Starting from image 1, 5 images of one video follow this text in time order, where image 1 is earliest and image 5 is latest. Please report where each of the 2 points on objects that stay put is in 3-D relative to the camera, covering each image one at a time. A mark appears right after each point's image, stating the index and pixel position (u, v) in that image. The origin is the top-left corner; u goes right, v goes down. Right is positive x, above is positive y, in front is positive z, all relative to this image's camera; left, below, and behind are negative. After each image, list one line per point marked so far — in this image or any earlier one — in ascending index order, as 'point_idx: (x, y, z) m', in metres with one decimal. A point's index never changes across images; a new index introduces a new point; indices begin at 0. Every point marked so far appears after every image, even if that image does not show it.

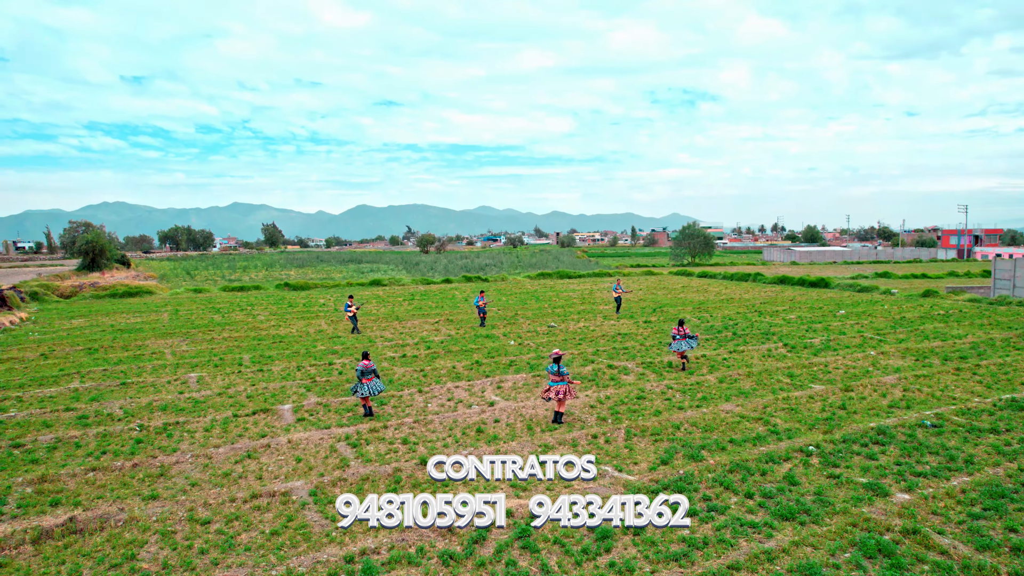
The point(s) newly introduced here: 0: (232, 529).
0: (-3.6, -3.0, +8.2) m
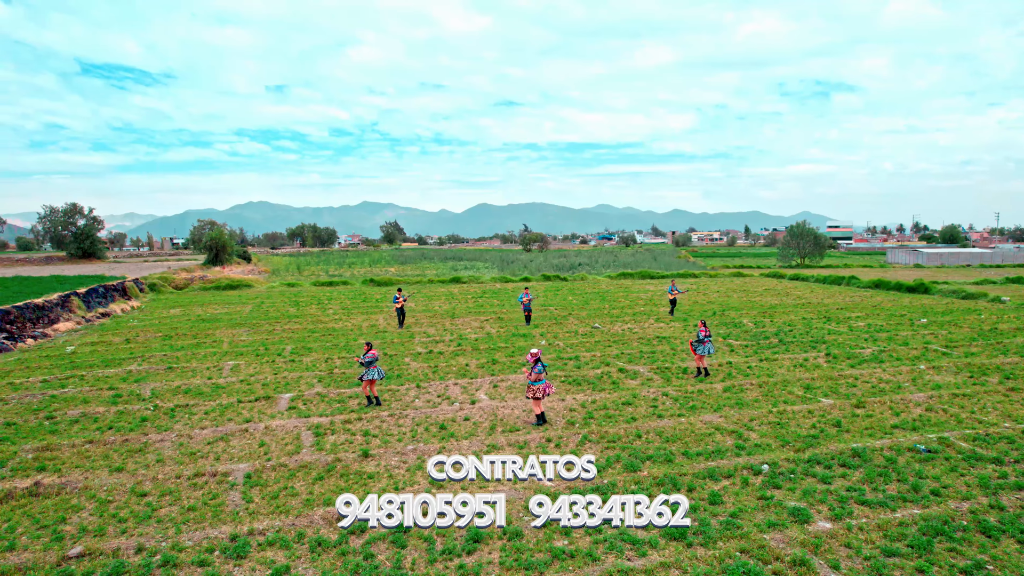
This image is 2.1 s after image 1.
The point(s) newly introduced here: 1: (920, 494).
0: (-4.9, -3.0, +9.0) m
1: (+5.5, -2.8, +8.8) m
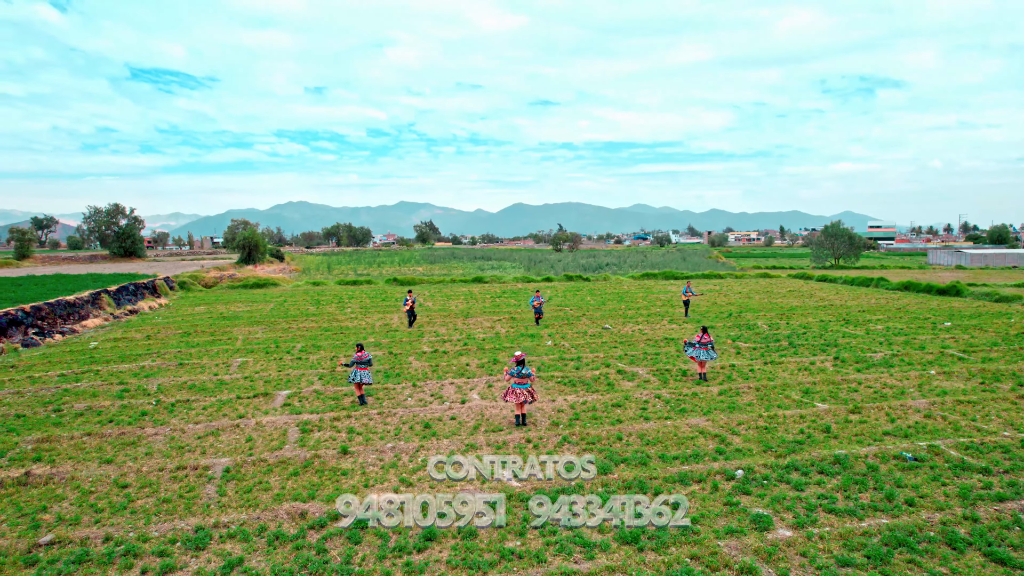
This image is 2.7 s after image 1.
0: (-5.4, -3.0, +9.3) m
1: (+5.0, -2.8, +8.5) m
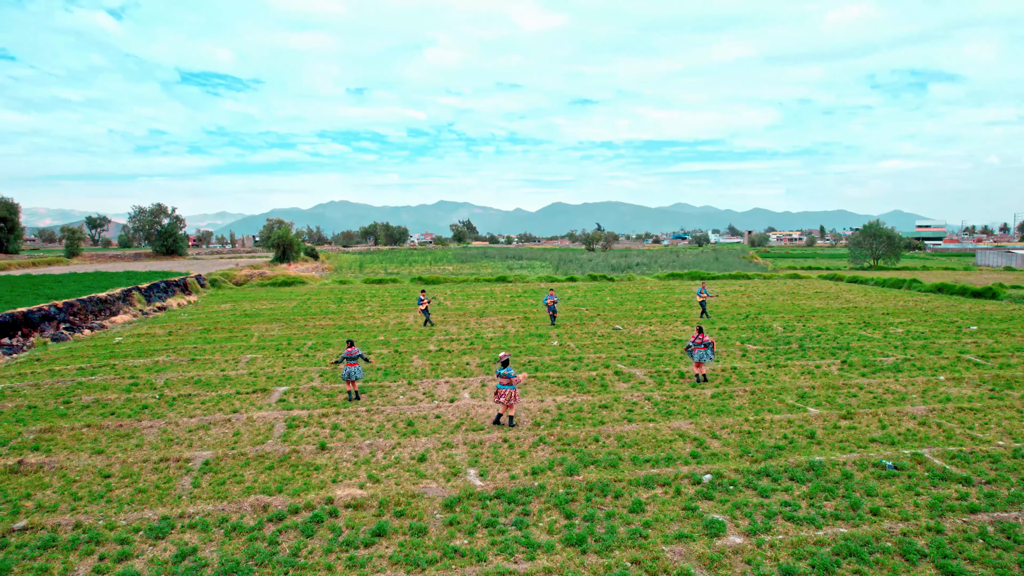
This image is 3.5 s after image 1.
0: (-5.9, -2.9, +9.7) m
1: (+4.4, -2.9, +8.3) m
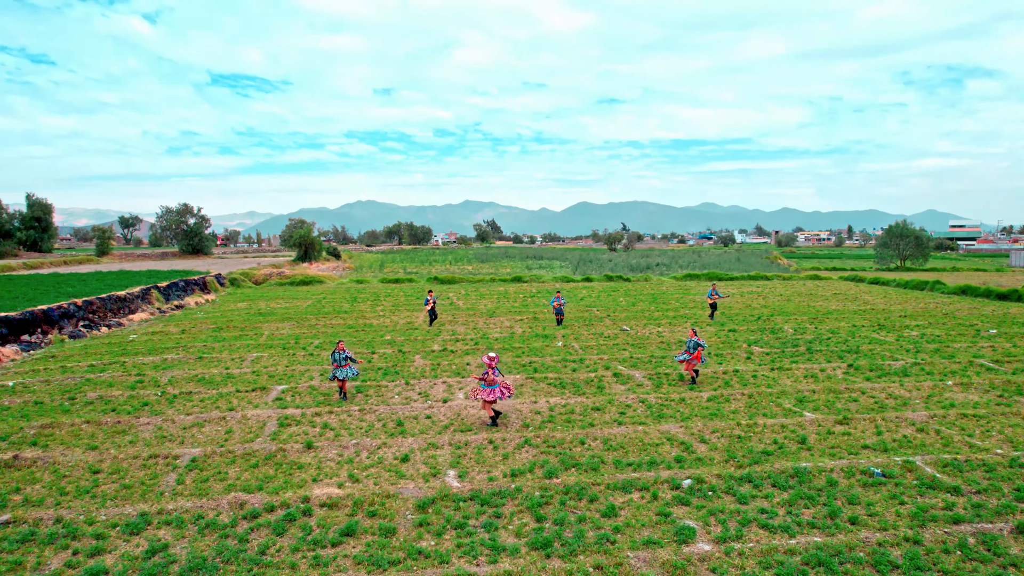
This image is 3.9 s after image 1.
0: (-6.2, -2.9, +9.9) m
1: (+4.0, -2.9, +8.1) m
